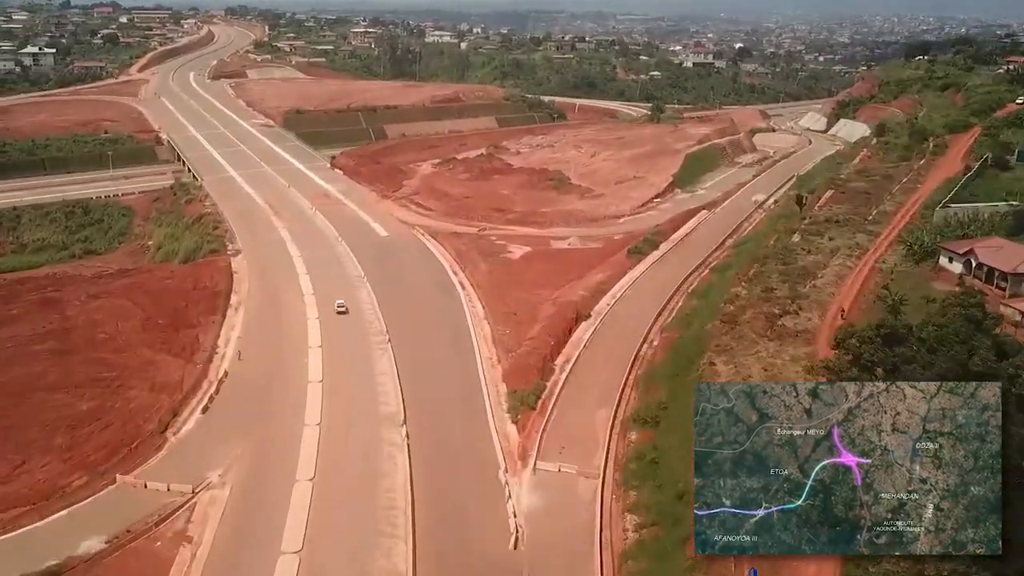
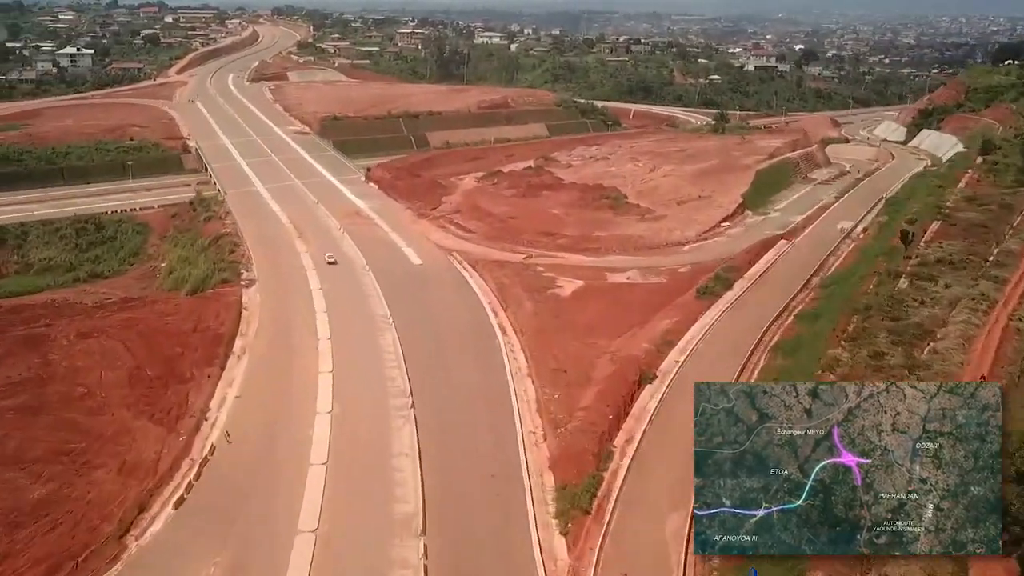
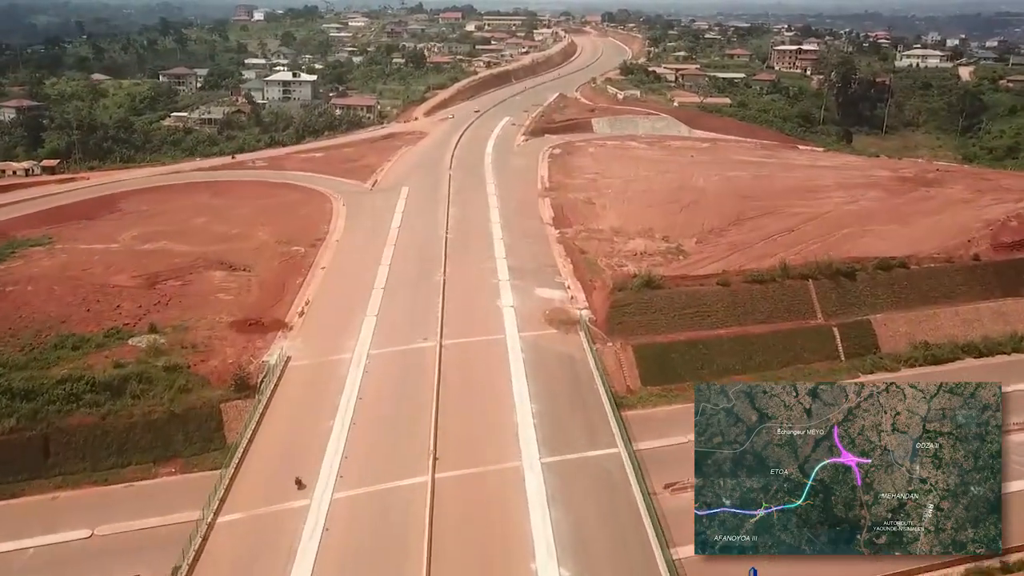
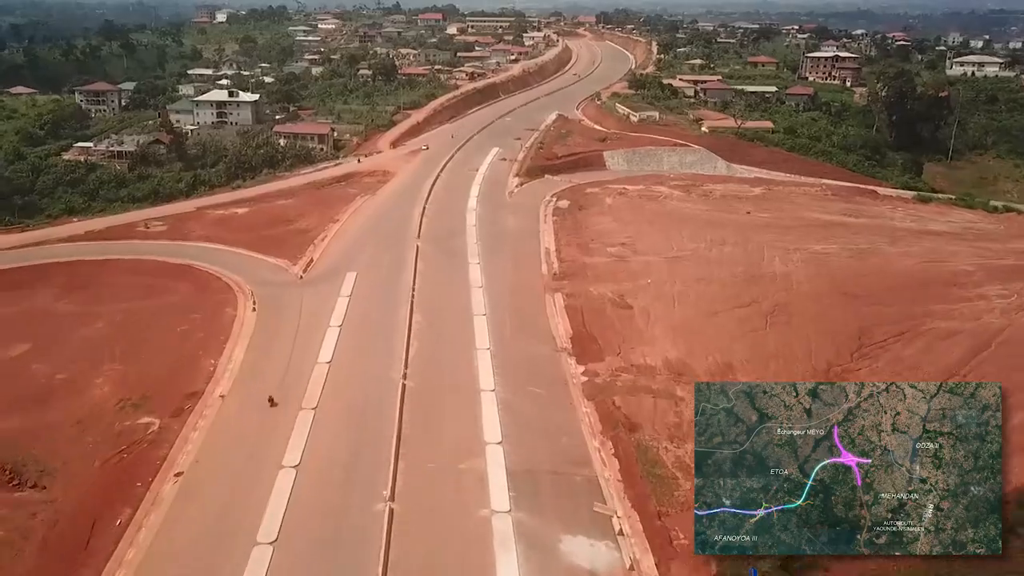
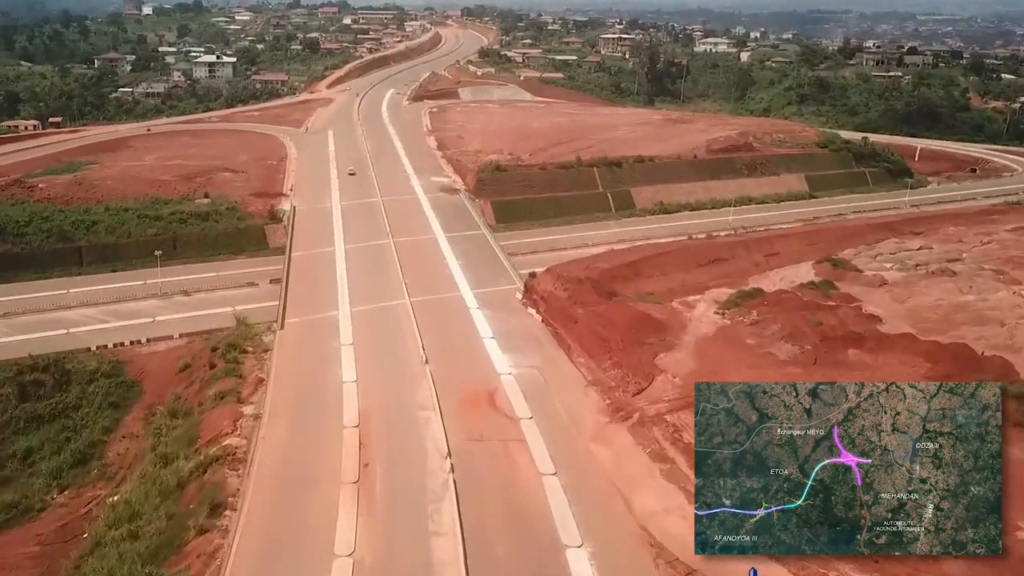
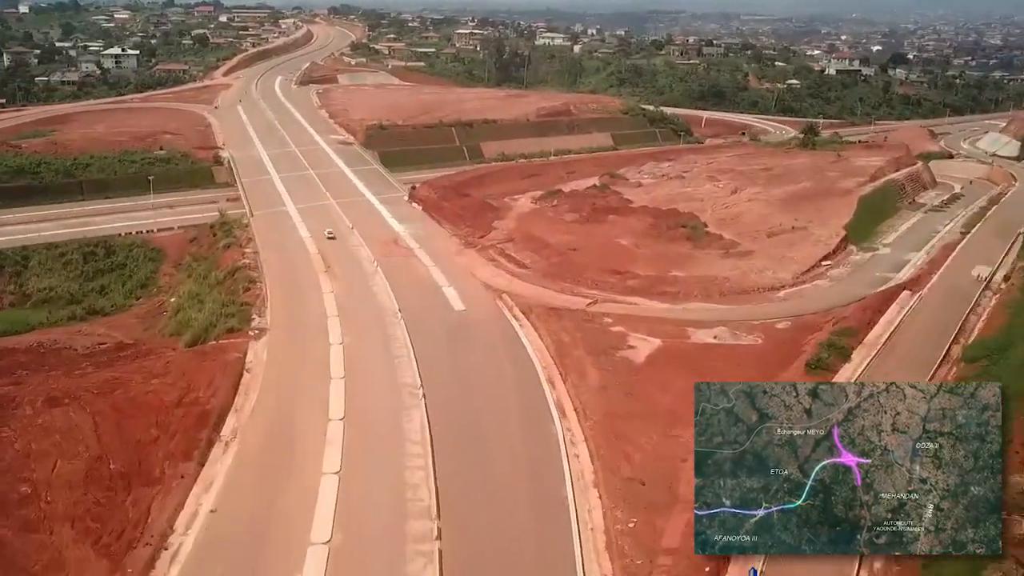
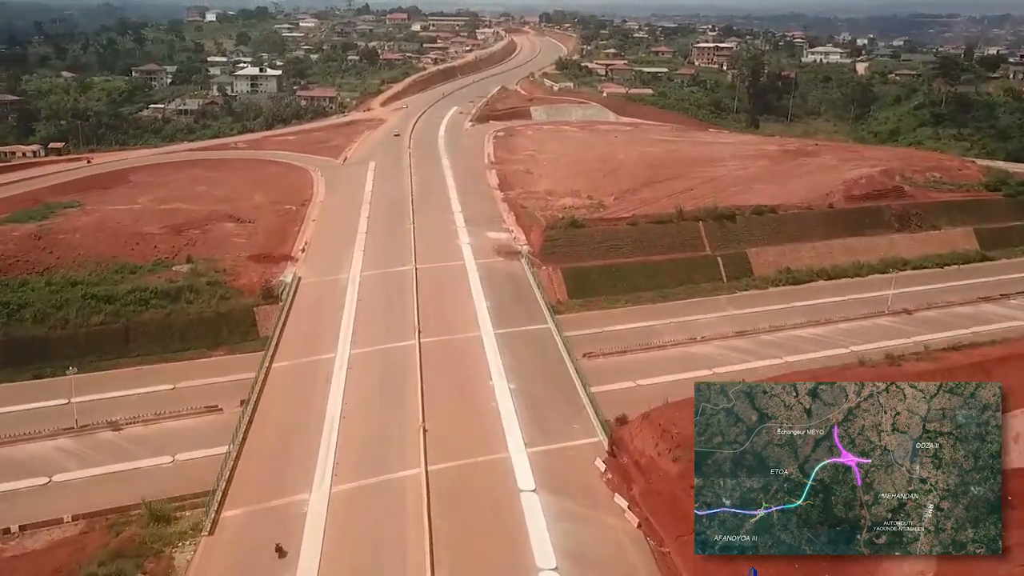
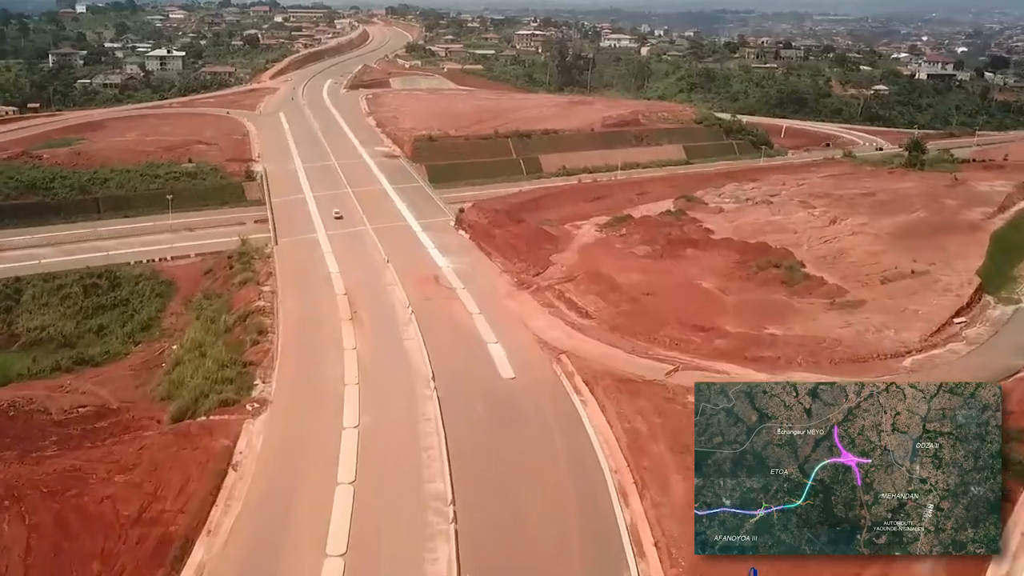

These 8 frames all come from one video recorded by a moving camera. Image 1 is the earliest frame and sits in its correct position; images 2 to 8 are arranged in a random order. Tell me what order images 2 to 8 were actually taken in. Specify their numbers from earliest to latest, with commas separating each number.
2, 6, 8, 5, 7, 3, 4
